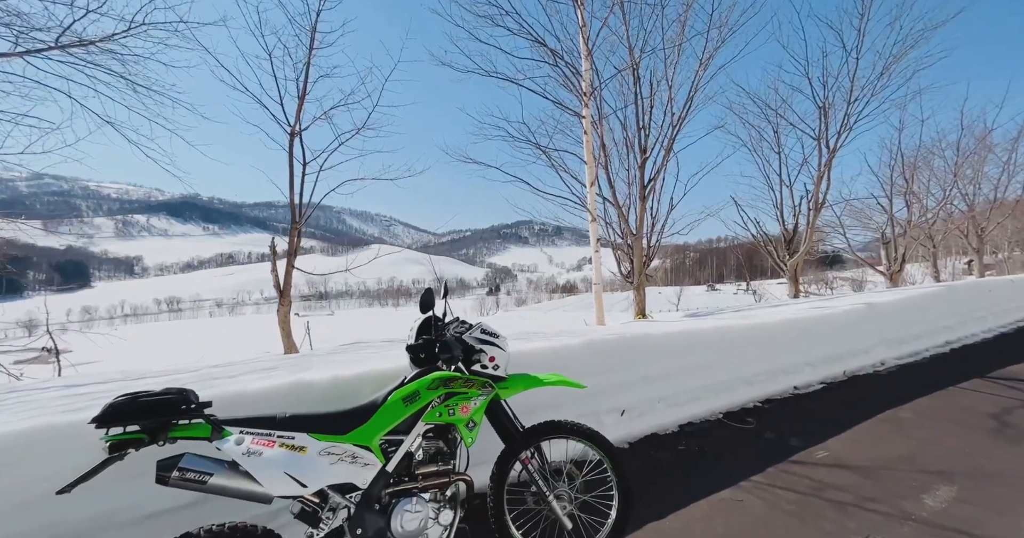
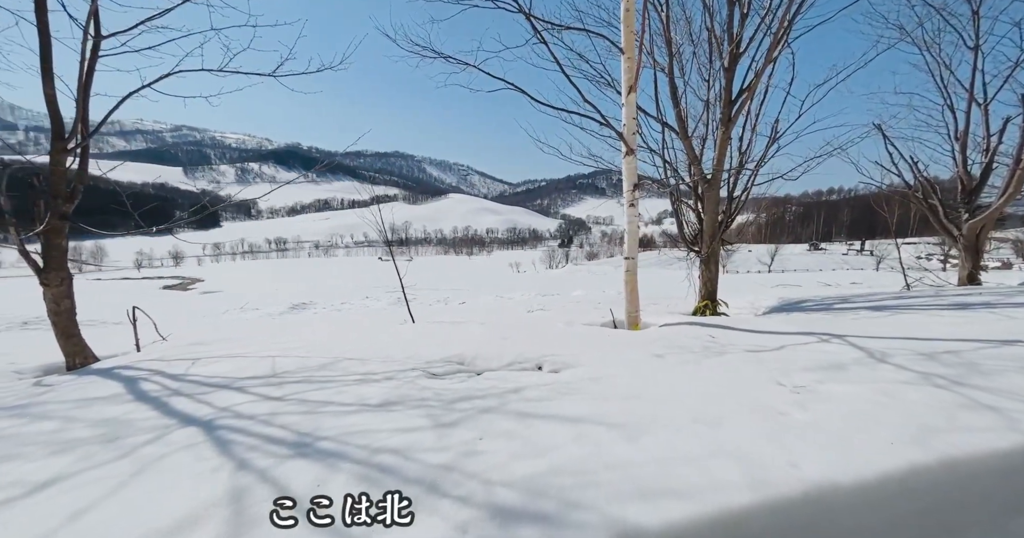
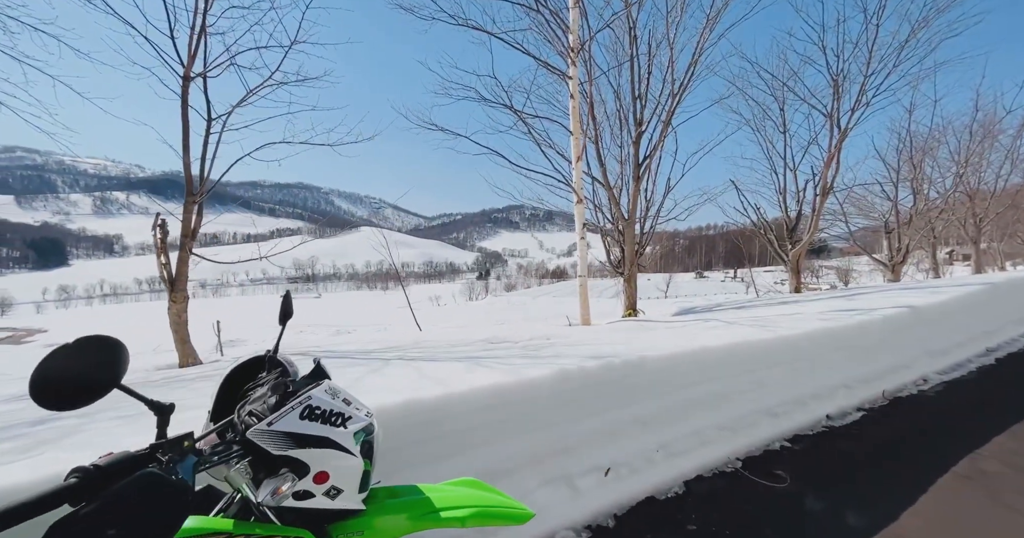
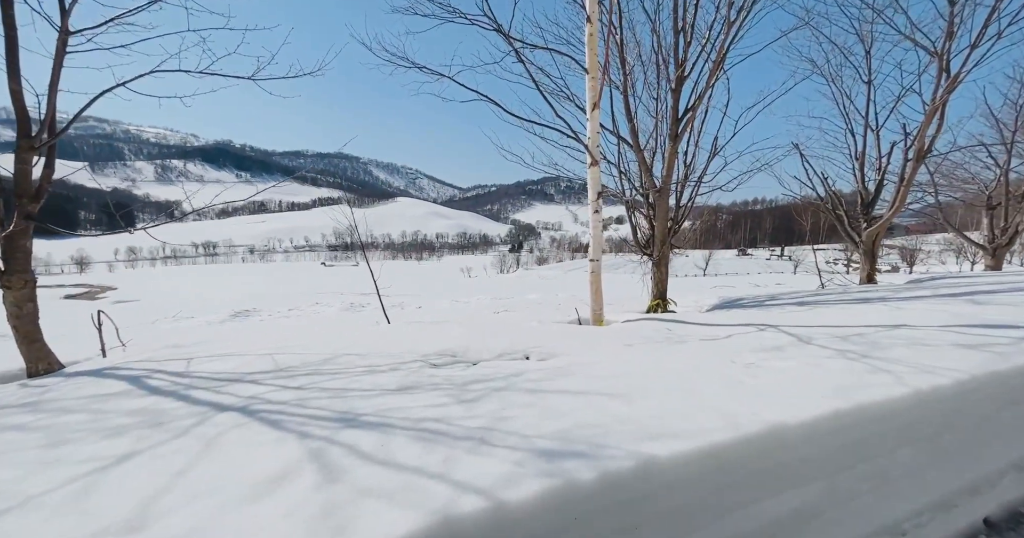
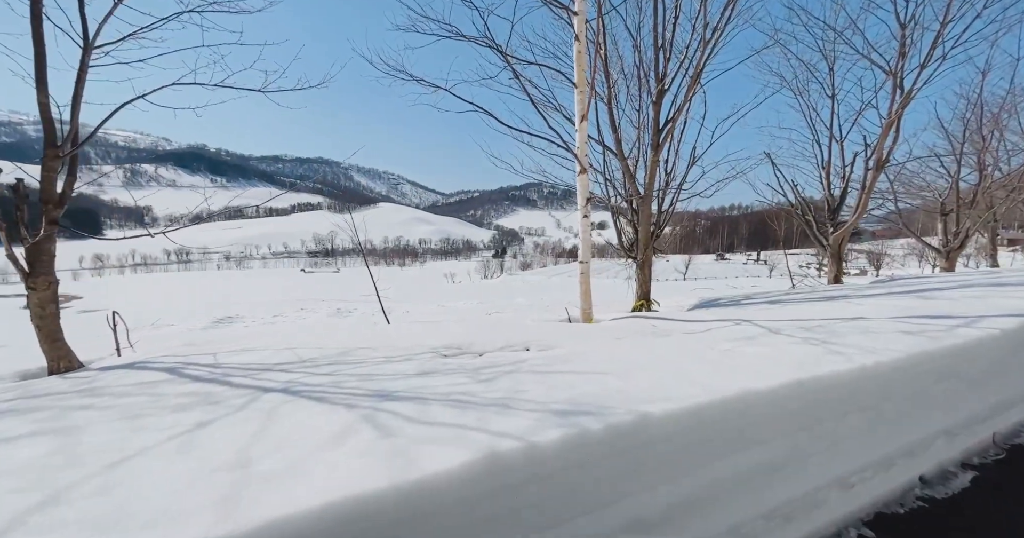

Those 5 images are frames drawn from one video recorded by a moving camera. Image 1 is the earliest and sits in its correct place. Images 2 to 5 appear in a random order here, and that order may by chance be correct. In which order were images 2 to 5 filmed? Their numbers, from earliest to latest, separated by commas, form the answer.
3, 5, 4, 2
